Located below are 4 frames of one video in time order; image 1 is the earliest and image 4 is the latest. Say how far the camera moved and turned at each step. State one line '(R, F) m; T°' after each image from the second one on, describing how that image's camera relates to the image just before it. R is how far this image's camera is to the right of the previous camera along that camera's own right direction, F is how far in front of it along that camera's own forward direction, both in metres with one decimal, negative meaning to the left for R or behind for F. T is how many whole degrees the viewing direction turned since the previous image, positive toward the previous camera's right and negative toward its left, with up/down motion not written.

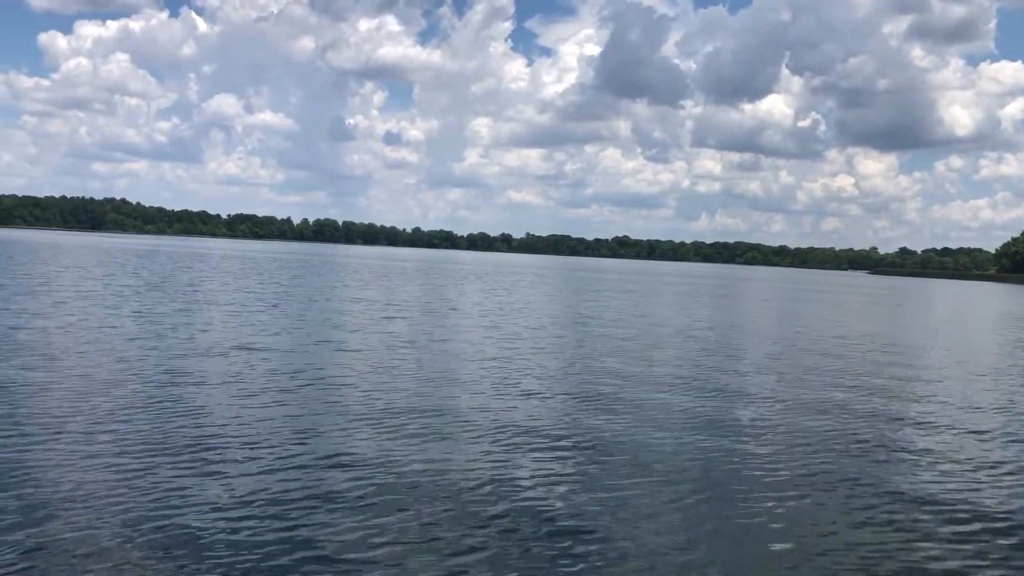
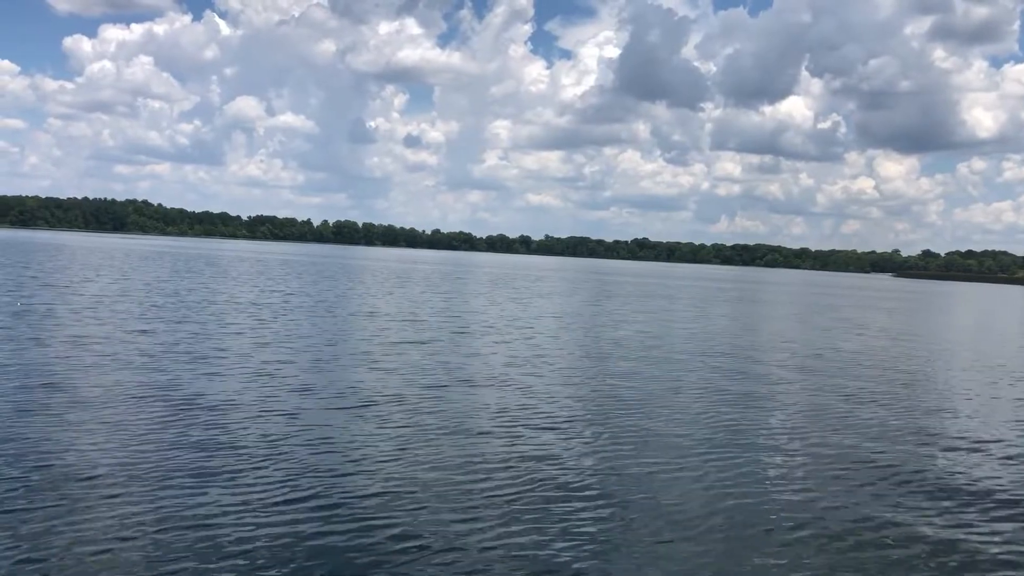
(-0.5, -0.4) m; -1°
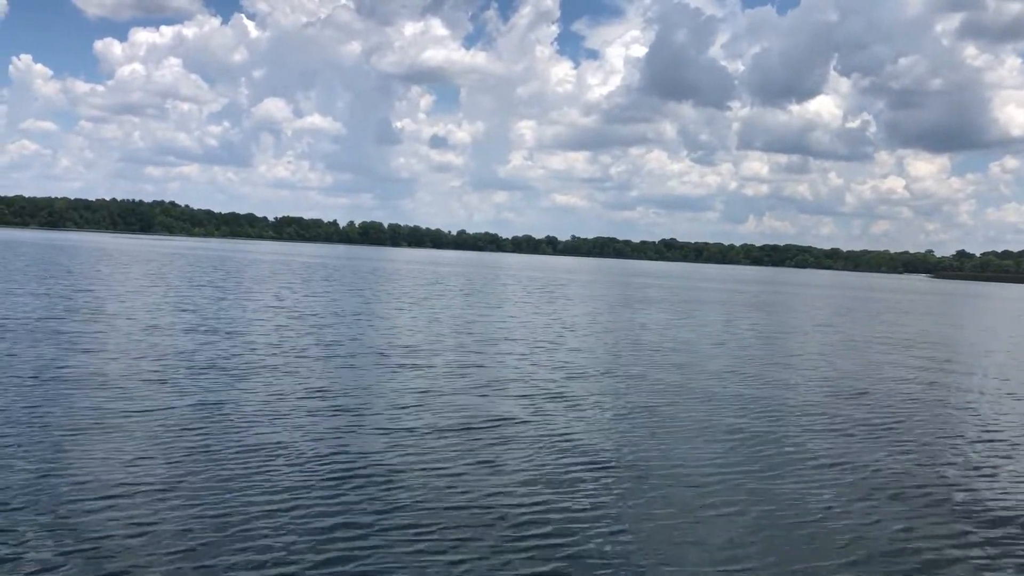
(+0.8, +0.2) m; -2°
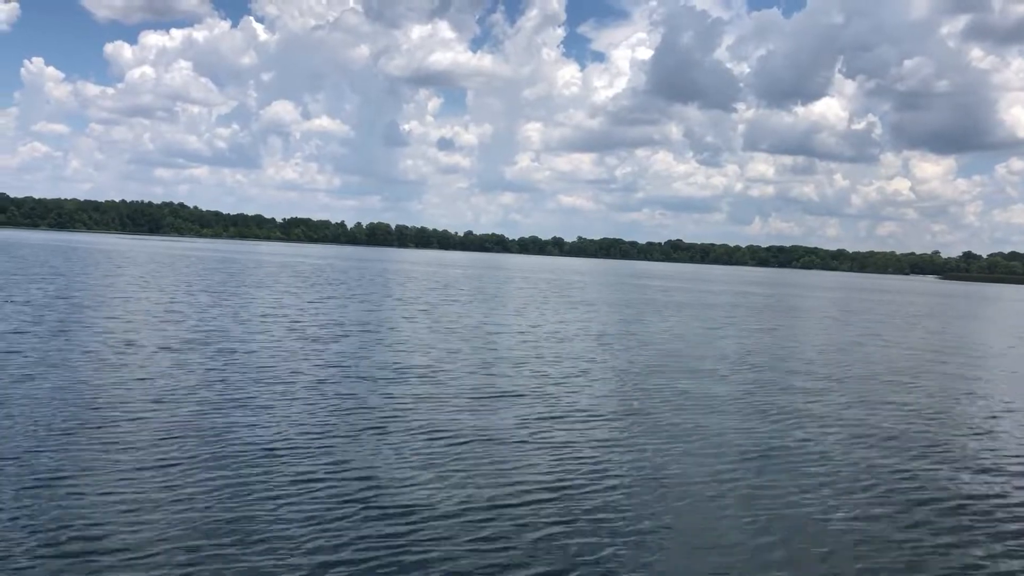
(-0.1, -0.9) m; 0°
